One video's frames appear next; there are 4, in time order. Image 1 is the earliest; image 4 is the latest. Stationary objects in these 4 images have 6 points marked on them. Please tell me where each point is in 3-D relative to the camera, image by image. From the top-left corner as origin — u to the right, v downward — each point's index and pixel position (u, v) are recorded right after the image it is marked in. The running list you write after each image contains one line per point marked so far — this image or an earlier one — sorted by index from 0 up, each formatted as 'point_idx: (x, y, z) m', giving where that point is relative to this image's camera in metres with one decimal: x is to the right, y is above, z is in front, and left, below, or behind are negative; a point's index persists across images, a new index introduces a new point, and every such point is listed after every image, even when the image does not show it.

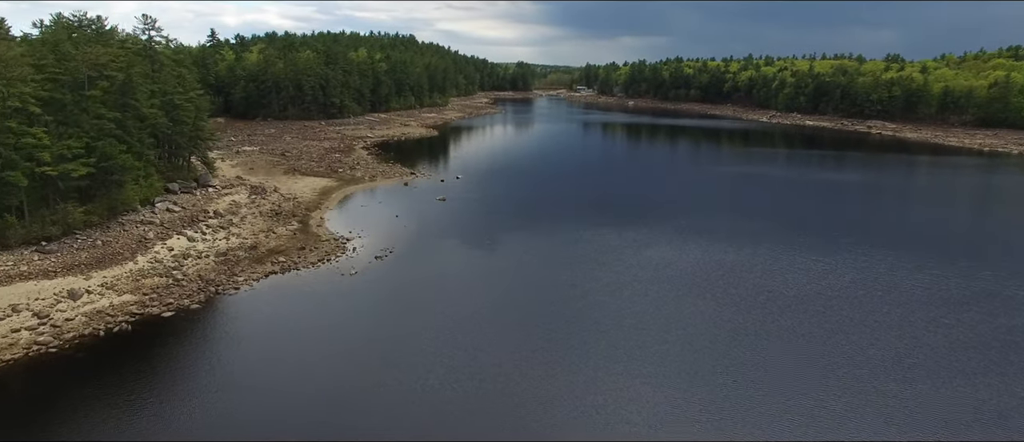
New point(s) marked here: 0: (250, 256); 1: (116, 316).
0: (-7.9, -1.1, +18.4) m
1: (-9.0, -2.2, +13.8) m
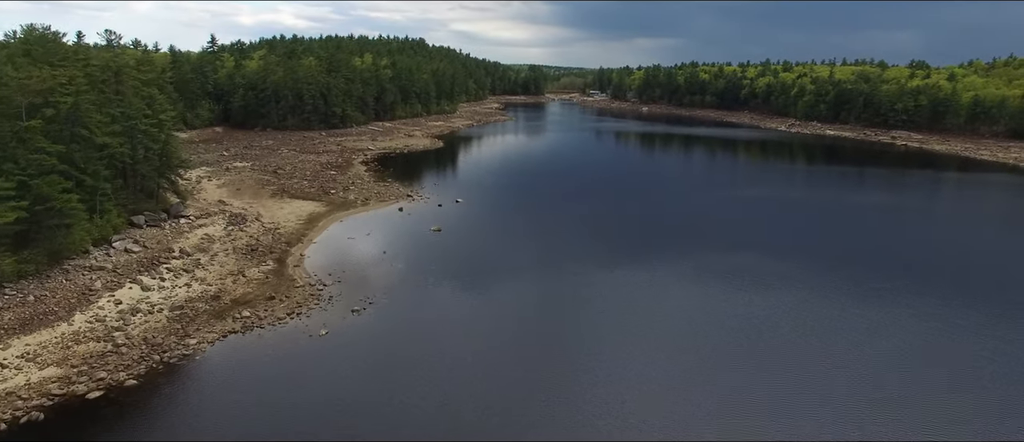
0: (-8.0, -2.3, +16.2) m
1: (-9.2, -3.4, +11.7) m
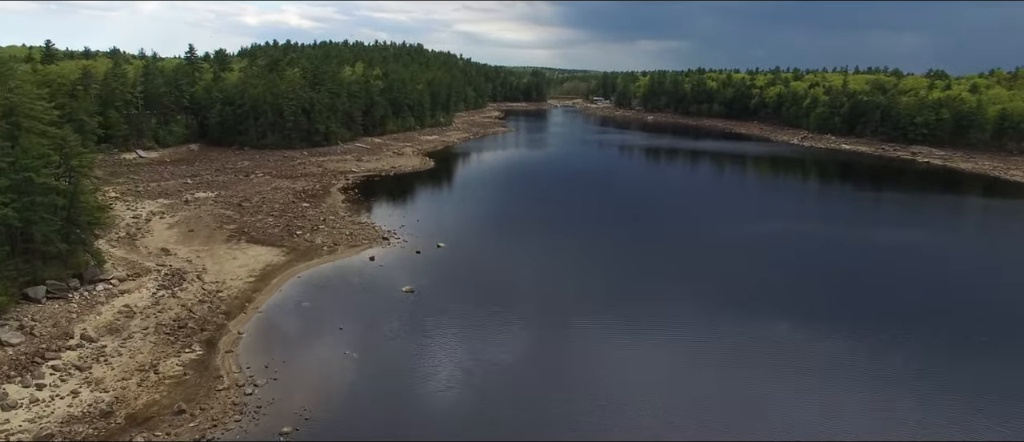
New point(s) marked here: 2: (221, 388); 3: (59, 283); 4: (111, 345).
0: (-8.5, -4.3, +12.5) m
1: (-9.8, -5.4, +7.9) m
2: (-7.0, -4.0, +14.7) m
3: (-12.8, -1.8, +17.4) m
4: (-10.3, -3.2, +15.7) m
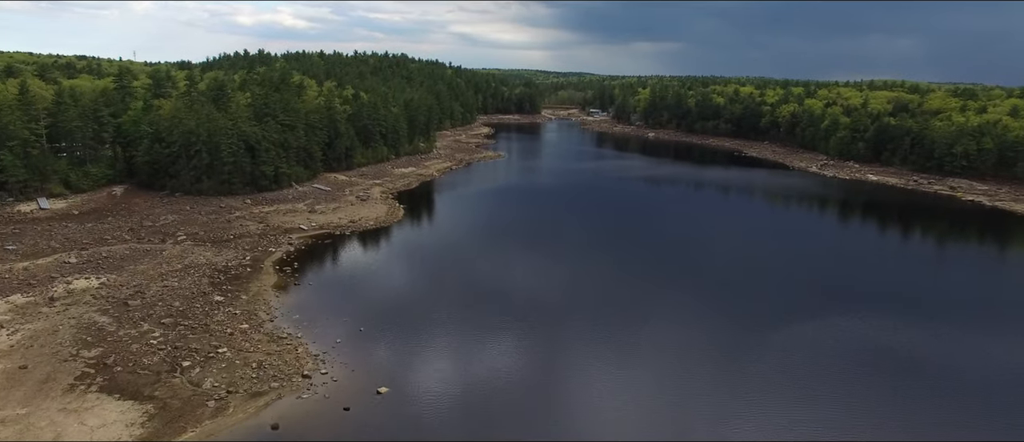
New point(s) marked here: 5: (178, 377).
0: (-9.2, -8.3, +4.3) m
1: (-10.4, -9.4, -0.3) m
2: (-7.6, -8.0, +6.5) m
3: (-13.5, -5.8, +9.1) m
4: (-11.0, -7.2, +7.5) m
5: (-10.3, -4.7, +19.0) m
